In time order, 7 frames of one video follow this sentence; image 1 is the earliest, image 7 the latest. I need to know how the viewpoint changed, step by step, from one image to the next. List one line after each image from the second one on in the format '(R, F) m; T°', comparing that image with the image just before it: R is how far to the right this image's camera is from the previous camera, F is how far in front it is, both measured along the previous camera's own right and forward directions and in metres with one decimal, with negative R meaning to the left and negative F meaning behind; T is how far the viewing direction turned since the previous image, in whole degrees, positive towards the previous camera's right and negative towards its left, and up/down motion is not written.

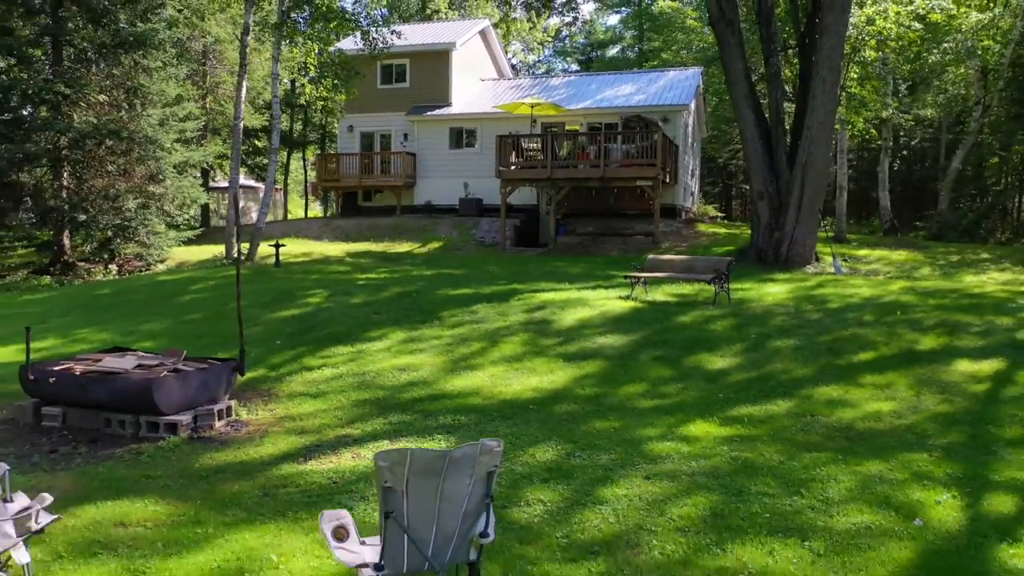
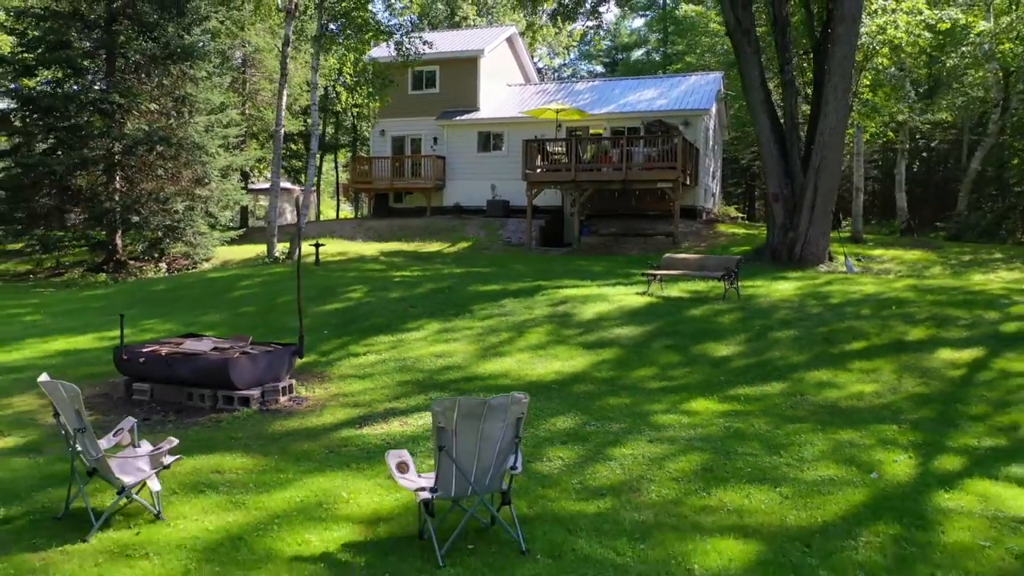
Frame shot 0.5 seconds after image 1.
(0.0, -0.9) m; -2°
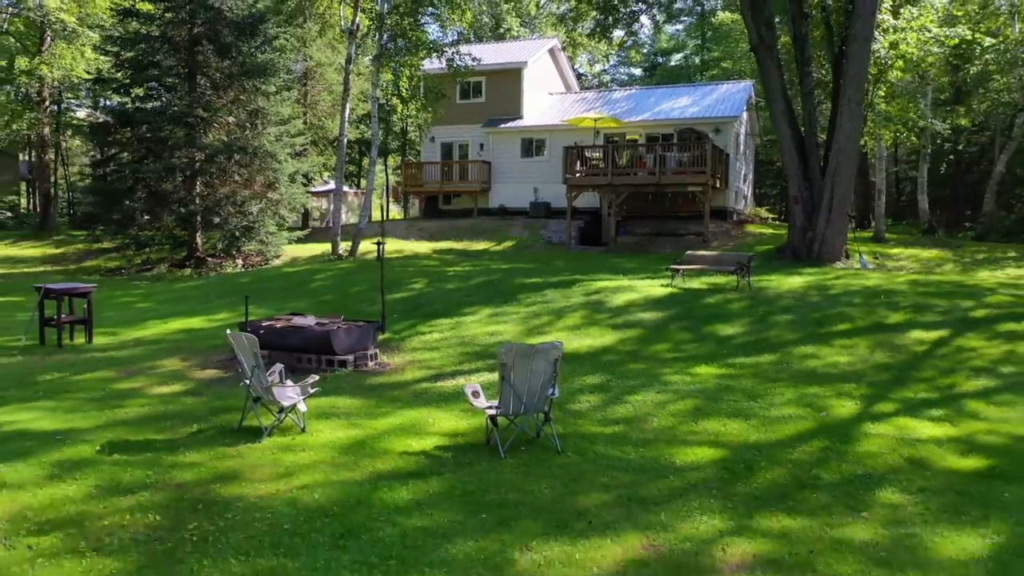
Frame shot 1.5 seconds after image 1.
(0.0, -1.8) m; -3°
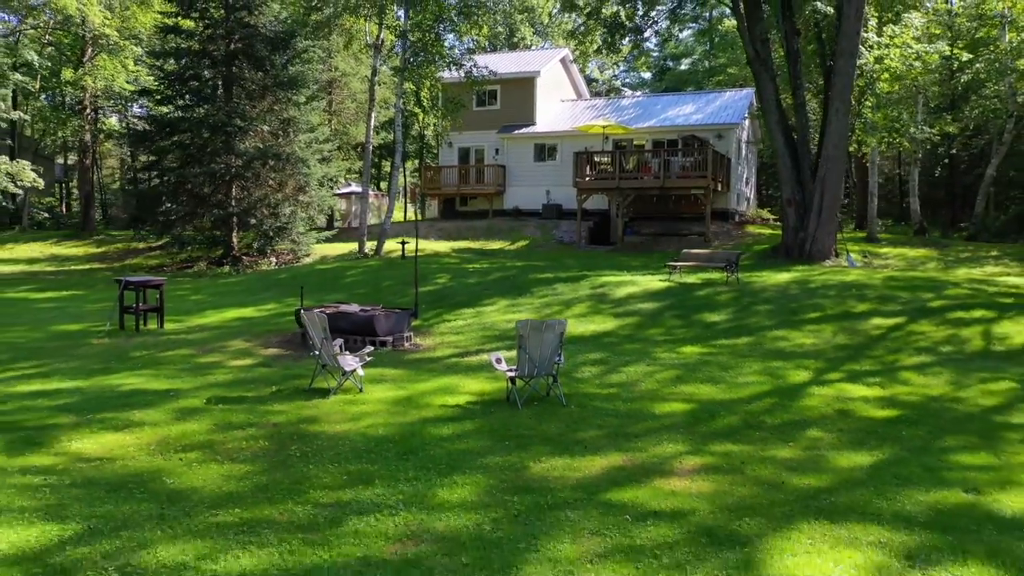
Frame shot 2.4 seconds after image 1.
(0.0, -1.6) m; -1°
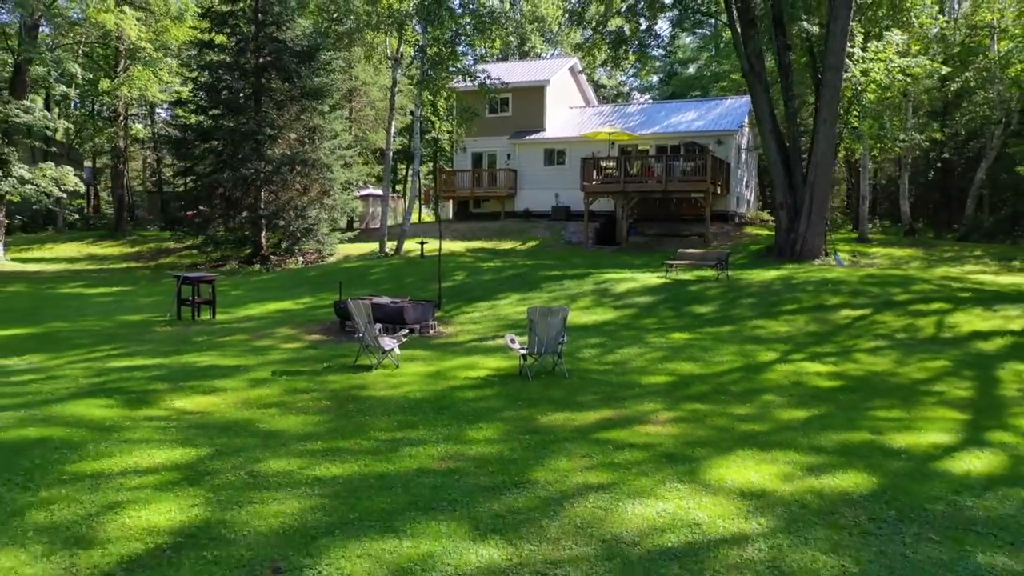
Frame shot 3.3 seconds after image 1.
(0.0, -1.5) m; -1°
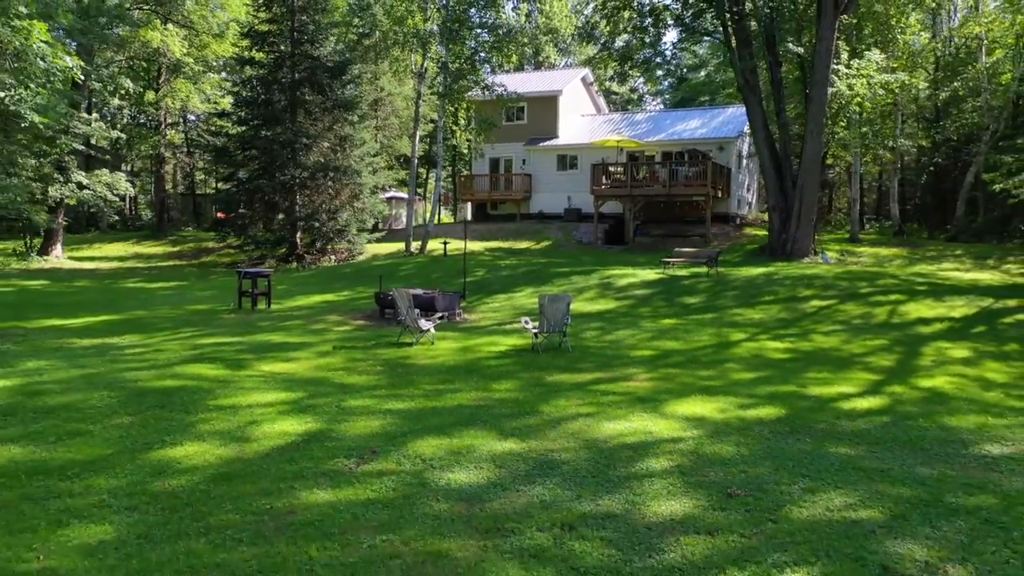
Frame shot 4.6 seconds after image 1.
(0.0, -2.1) m; -1°
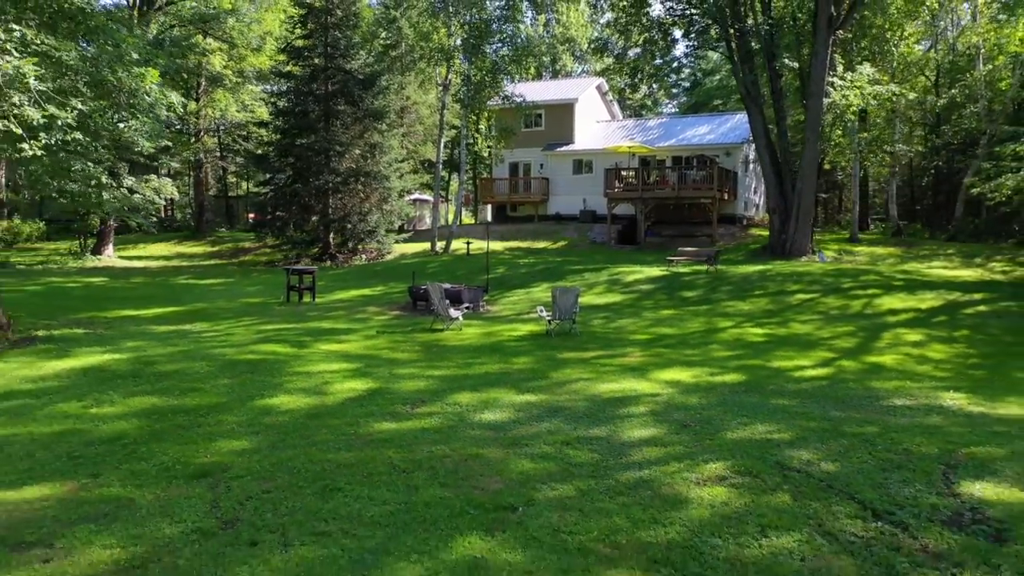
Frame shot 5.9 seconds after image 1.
(0.0, -1.9) m; -1°
